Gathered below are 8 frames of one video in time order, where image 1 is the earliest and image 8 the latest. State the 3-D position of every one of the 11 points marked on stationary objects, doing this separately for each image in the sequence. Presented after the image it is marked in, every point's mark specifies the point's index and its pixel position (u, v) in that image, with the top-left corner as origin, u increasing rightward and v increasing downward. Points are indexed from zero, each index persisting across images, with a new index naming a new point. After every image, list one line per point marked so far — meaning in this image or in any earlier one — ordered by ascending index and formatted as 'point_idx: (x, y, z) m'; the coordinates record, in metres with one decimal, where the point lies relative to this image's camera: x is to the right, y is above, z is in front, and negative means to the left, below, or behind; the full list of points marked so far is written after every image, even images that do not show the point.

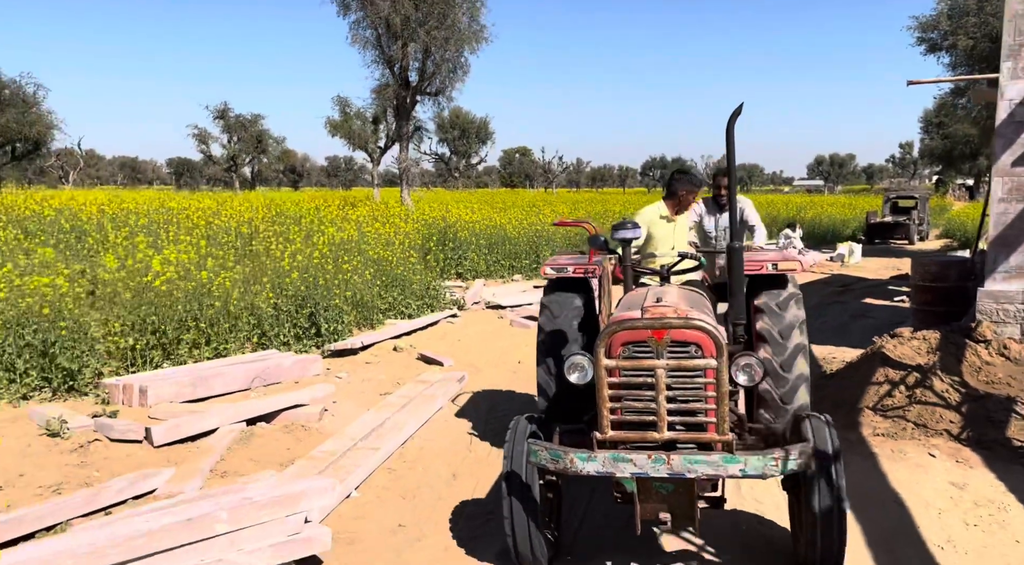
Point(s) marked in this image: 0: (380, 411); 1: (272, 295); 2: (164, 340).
0: (-0.9, -0.9, +4.7) m
1: (-2.3, -0.1, +6.6) m
2: (-2.8, -0.4, +5.6) m
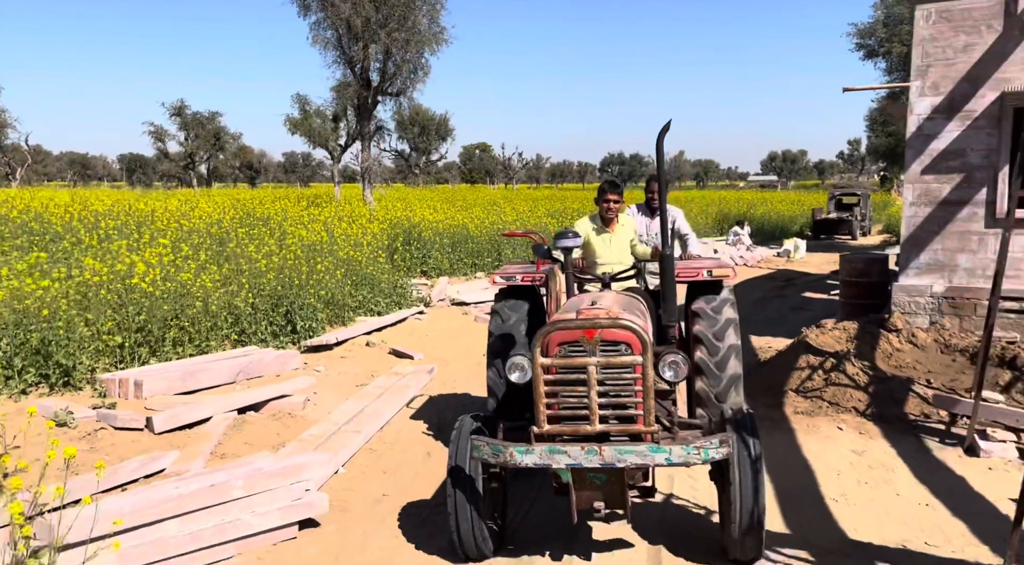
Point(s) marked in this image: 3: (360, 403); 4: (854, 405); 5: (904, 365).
0: (-1.1, -0.9, +5.2) m
1: (-2.6, -0.1, +7.0) m
2: (-3.1, -0.5, +6.0) m
3: (-1.1, -0.9, +5.1) m
4: (+2.6, -0.9, +5.3) m
5: (+3.2, -0.7, +5.6) m
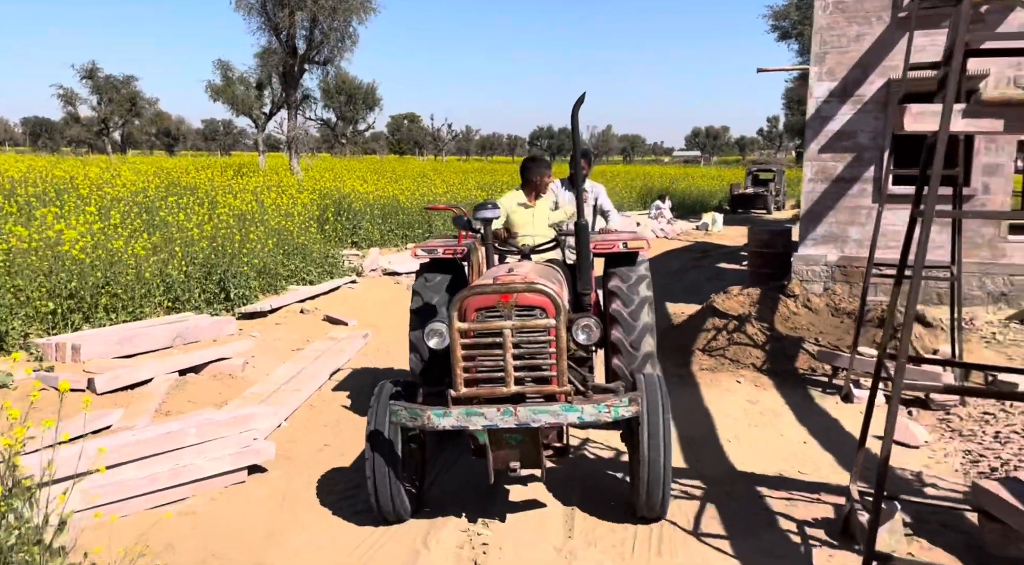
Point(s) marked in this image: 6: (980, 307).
0: (-1.7, -0.6, +5.4) m
1: (-3.3, +0.2, +7.1) m
2: (-3.8, -0.2, +6.0) m
3: (-1.6, -0.6, +5.3) m
4: (+2.0, -0.7, +5.9) m
5: (+2.6, -0.4, +6.2) m
6: (+4.5, -0.2, +6.6) m
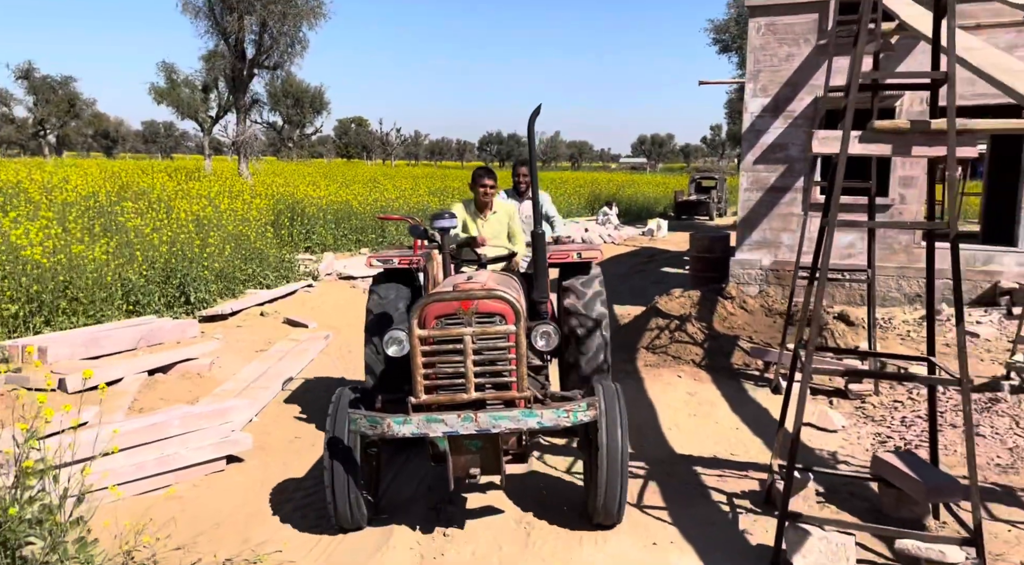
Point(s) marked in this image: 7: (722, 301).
0: (-2.0, -0.6, +5.6) m
1: (-3.8, +0.1, +7.1) m
2: (-4.1, -0.2, +6.1) m
3: (-2.0, -0.7, +5.5) m
4: (+1.6, -0.7, +6.3) m
5: (+2.2, -0.4, +6.7) m
6: (+4.0, -0.3, +7.3) m
7: (+2.1, -0.2, +7.0) m
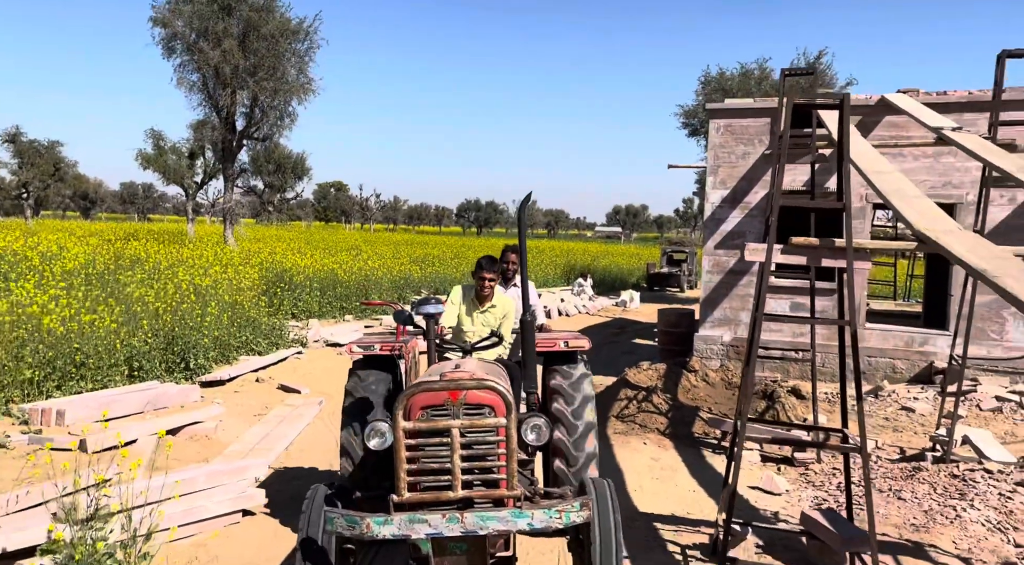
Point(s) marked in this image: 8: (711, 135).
0: (-2.2, -1.3, +6.0) m
1: (-4.0, -0.6, +7.6) m
2: (-4.3, -0.8, +6.5) m
3: (-2.1, -1.3, +6.0) m
4: (+1.4, -1.4, +6.9) m
5: (+1.9, -1.2, +7.3) m
6: (+3.8, -1.2, +8.0) m
7: (+1.9, -1.0, +7.7) m
8: (+2.5, +1.8, +8.7) m
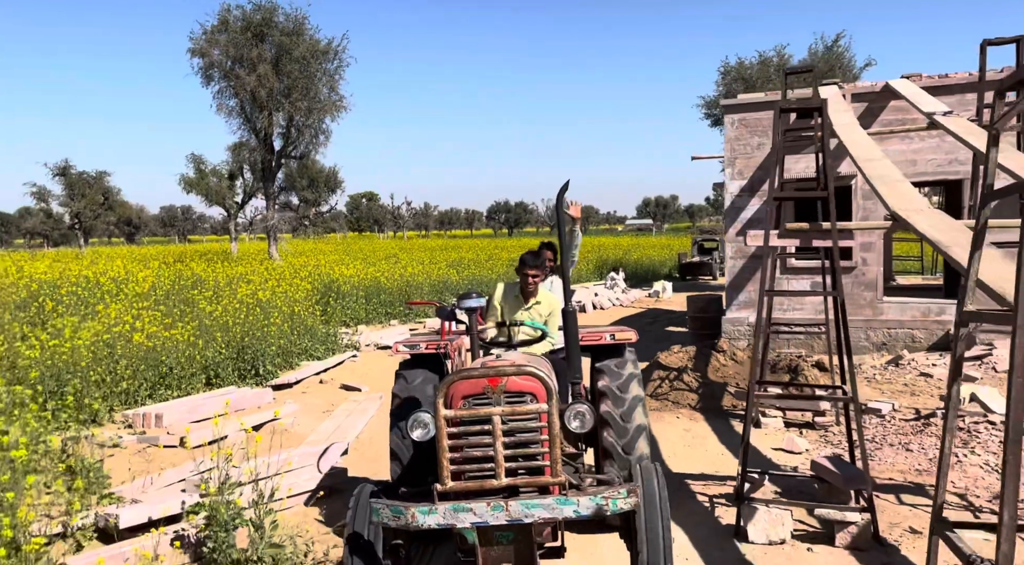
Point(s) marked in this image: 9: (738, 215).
0: (-1.7, -1.3, +6.8) m
1: (-3.5, -0.8, +8.4) m
2: (-3.9, -1.0, +7.3) m
3: (-1.7, -1.3, +6.7) m
4: (+1.9, -1.3, +7.5) m
5: (+2.4, -1.1, +7.9) m
6: (+4.3, -0.9, +8.4) m
7: (+2.4, -0.8, +8.2) m
8: (+2.8, +2.0, +9.2) m
9: (+3.0, +0.9, +9.2) m
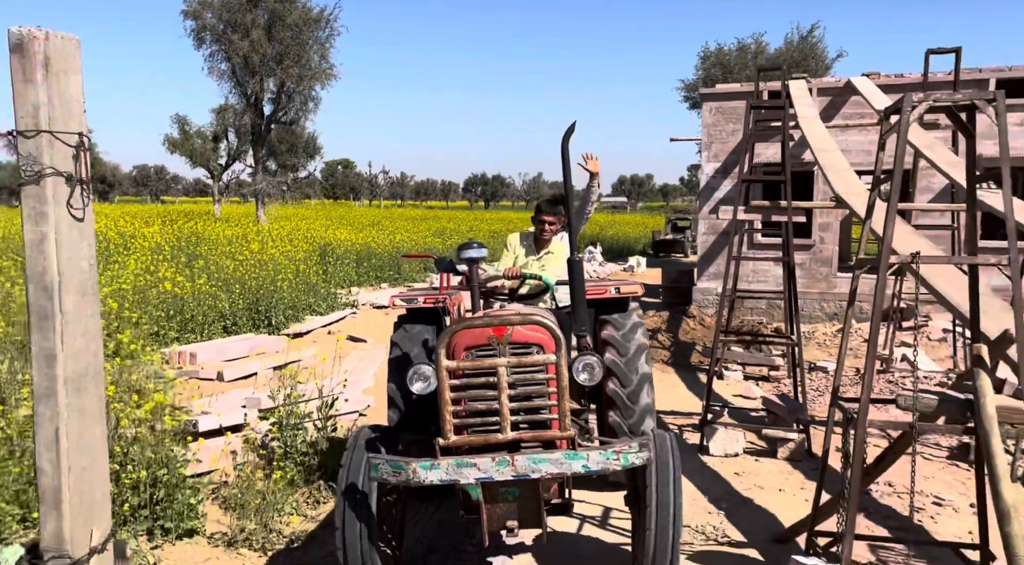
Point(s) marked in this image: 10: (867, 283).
0: (-1.8, -0.9, +7.6) m
1: (-3.6, -0.2, +9.2) m
2: (-3.9, -0.5, +8.1) m
3: (-1.8, -0.9, +7.5) m
4: (+1.8, -0.9, +8.5) m
5: (+2.3, -0.7, +8.9) m
6: (+4.2, -0.6, +9.5) m
7: (+2.3, -0.5, +9.2) m
8: (+2.8, +2.4, +10.1) m
9: (+2.9, +1.3, +10.1) m
10: (+4.7, 0.0, +9.3) m
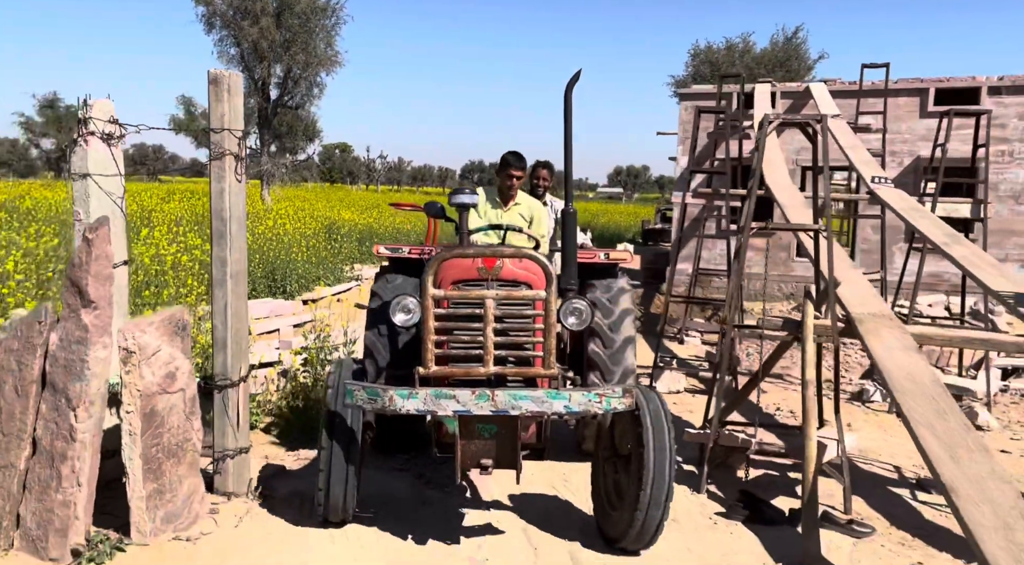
0: (-1.9, -0.5, +8.7) m
1: (-3.8, +0.2, +10.2) m
2: (-4.1, -0.1, +9.1) m
3: (-1.9, -0.5, +8.6) m
4: (+1.7, -0.6, +9.6) m
5: (+2.2, -0.4, +10.0) m
6: (+4.1, -0.3, +10.6) m
7: (+2.2, -0.2, +10.3) m
8: (+2.7, +2.7, +11.1) m
9: (+2.8, +1.6, +11.2) m
10: (+4.6, +0.2, +10.4) m
